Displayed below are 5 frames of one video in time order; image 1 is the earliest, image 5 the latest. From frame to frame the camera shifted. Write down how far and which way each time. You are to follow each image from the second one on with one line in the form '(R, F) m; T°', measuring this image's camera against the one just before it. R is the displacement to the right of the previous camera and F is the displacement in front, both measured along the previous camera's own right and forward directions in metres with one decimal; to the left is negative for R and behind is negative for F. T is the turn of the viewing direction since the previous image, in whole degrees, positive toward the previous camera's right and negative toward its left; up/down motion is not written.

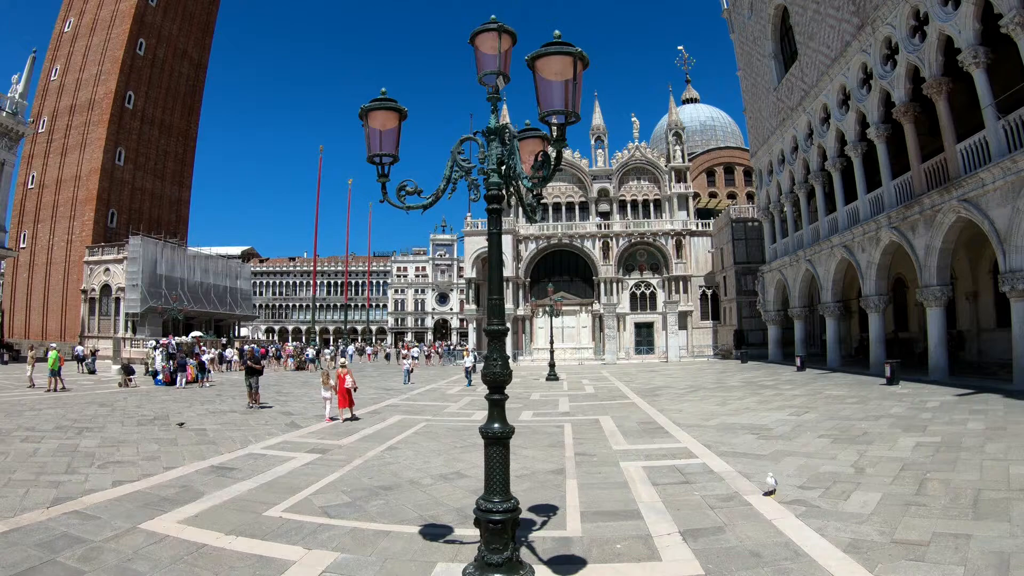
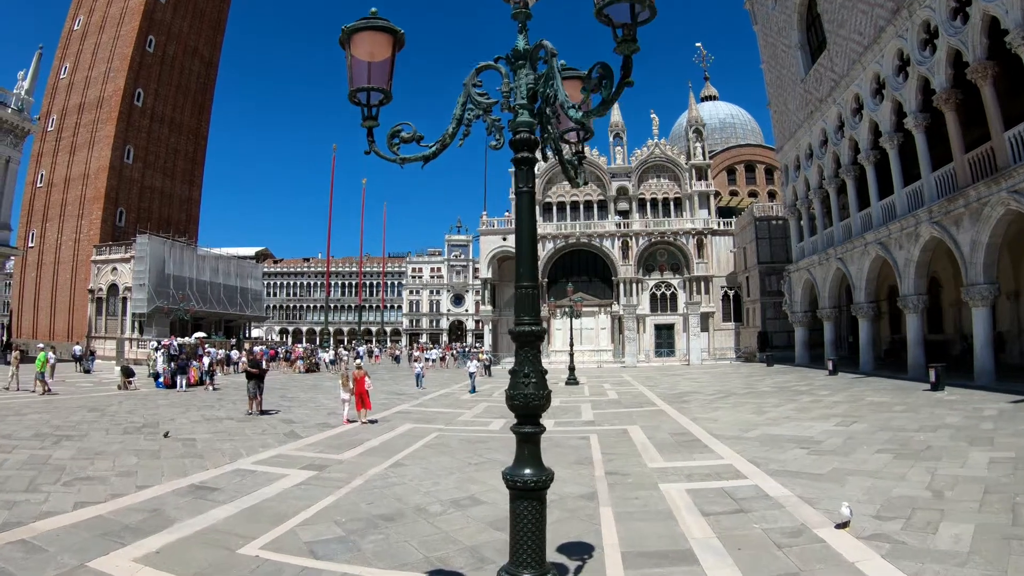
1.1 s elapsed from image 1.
(-0.1, +0.9) m; -2°
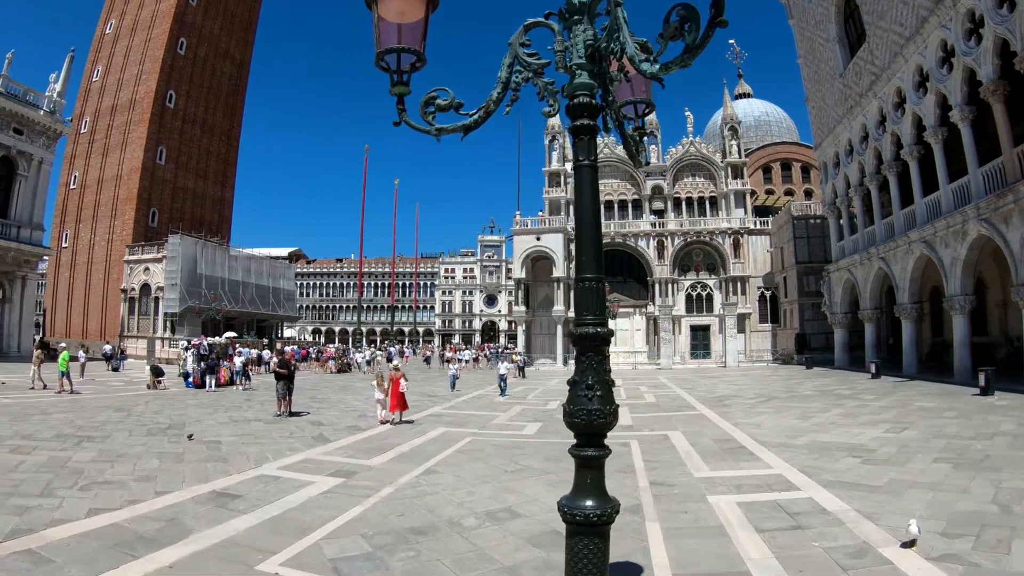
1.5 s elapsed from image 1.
(-0.1, +0.4) m; -3°
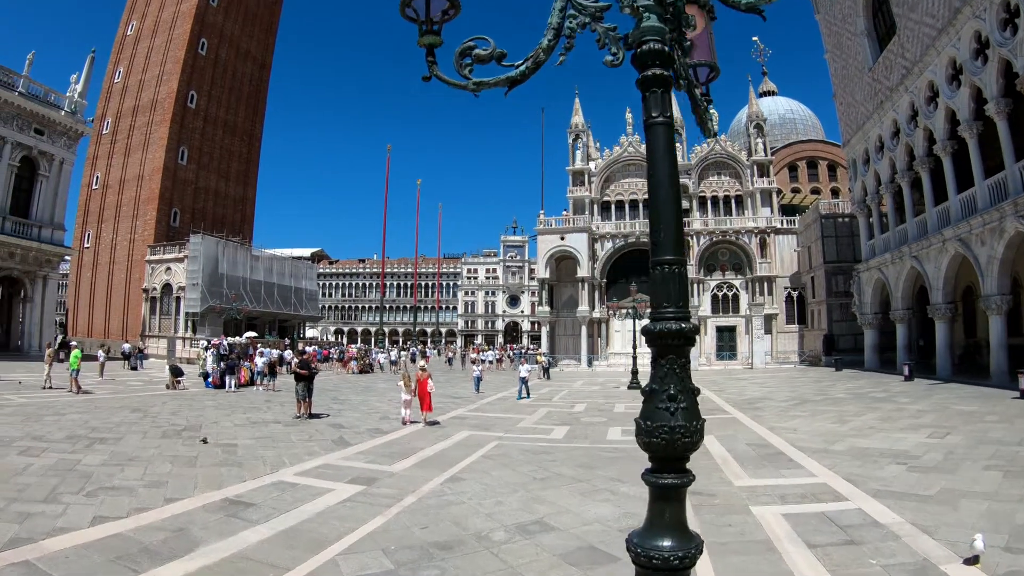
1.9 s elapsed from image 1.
(-0.1, +0.4) m; -2°
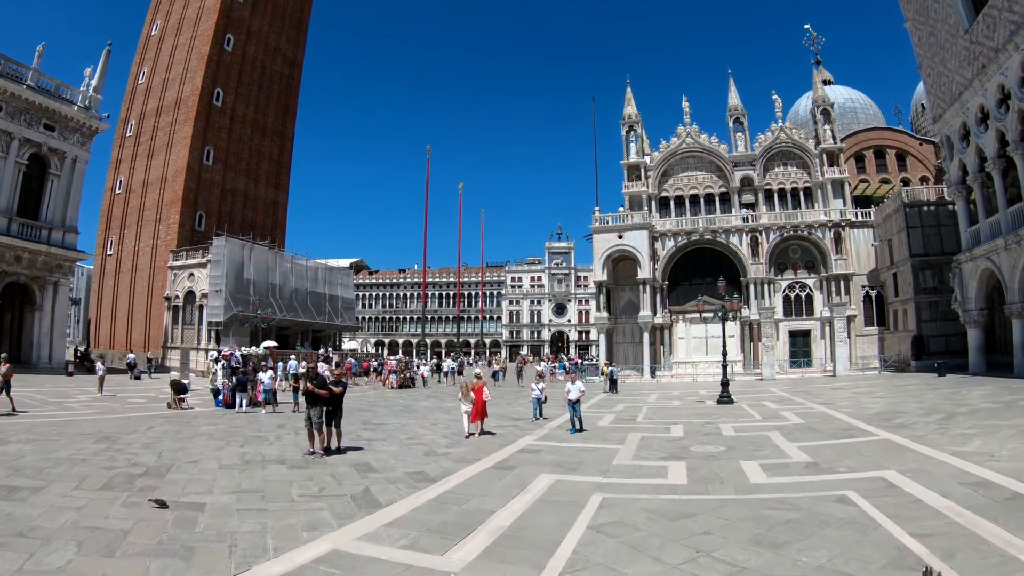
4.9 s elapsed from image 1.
(-0.6, +2.6) m; -4°
